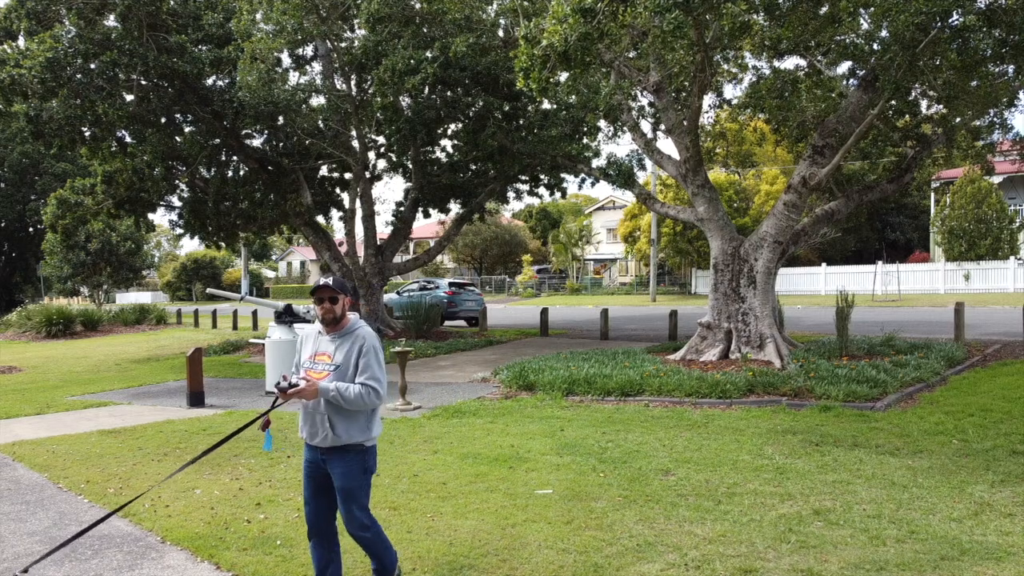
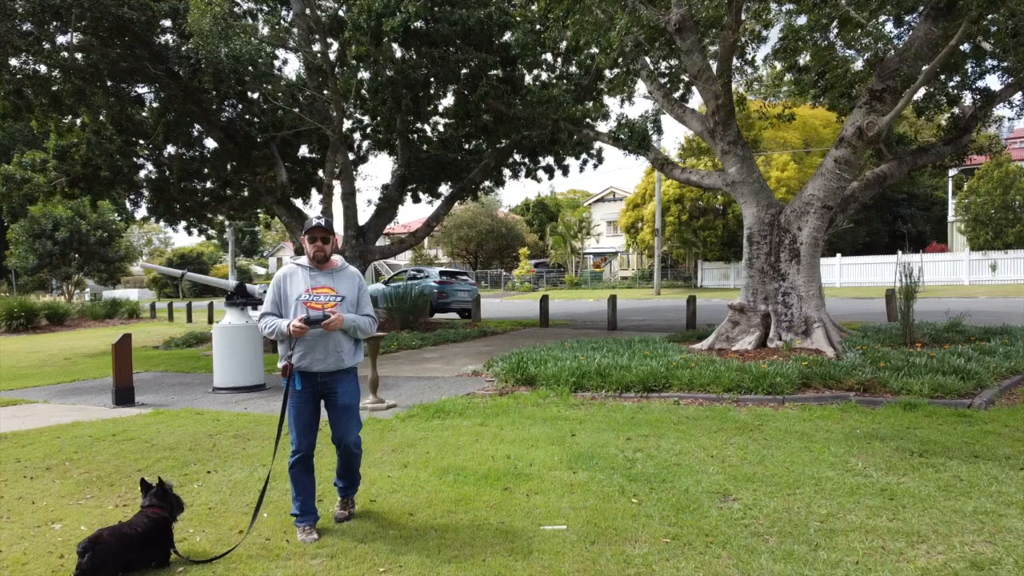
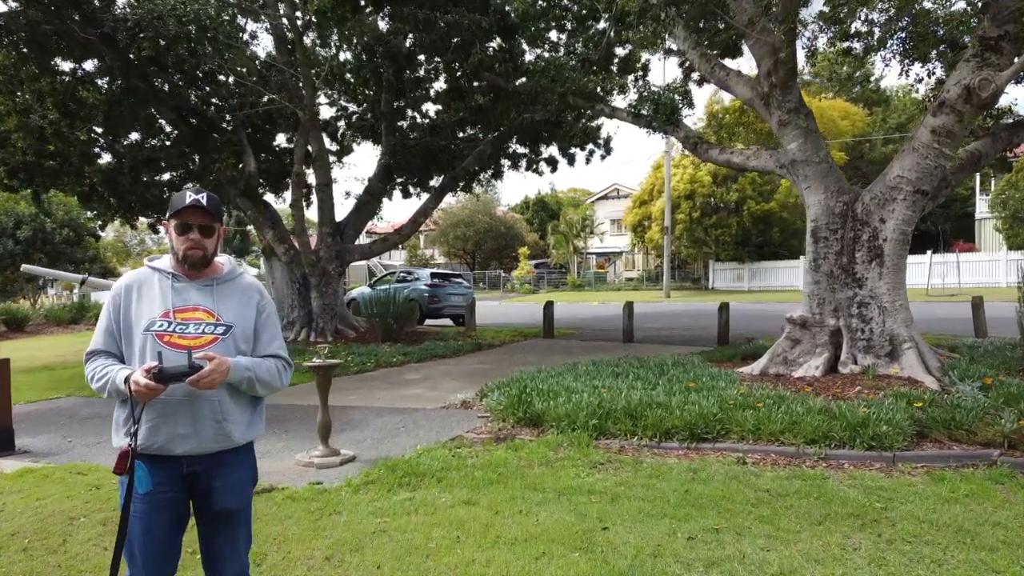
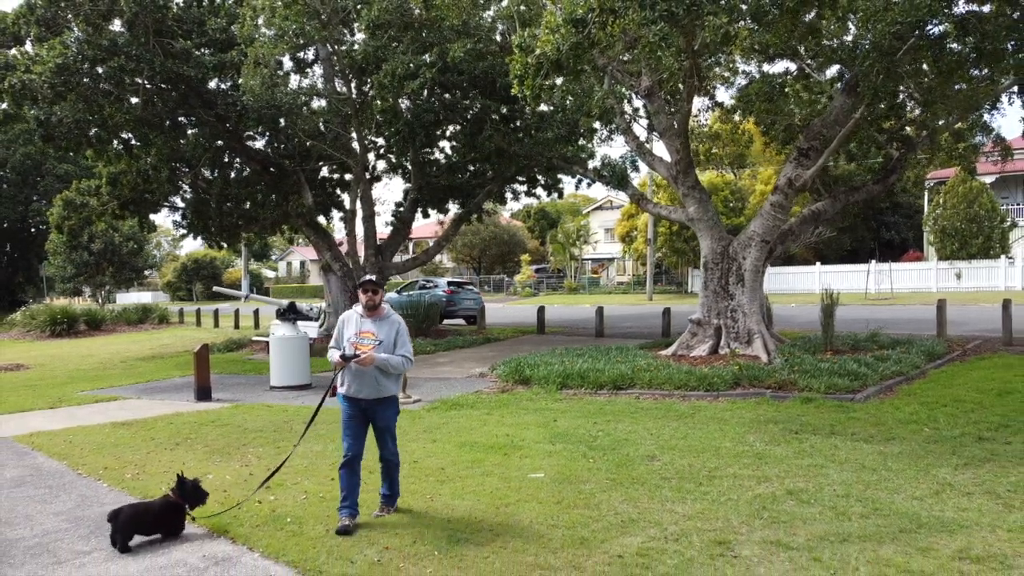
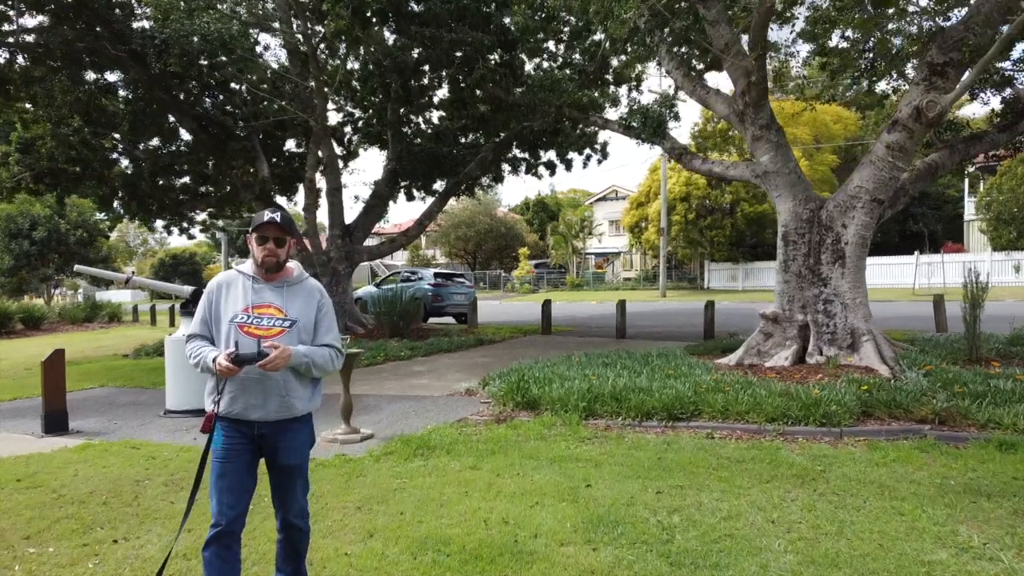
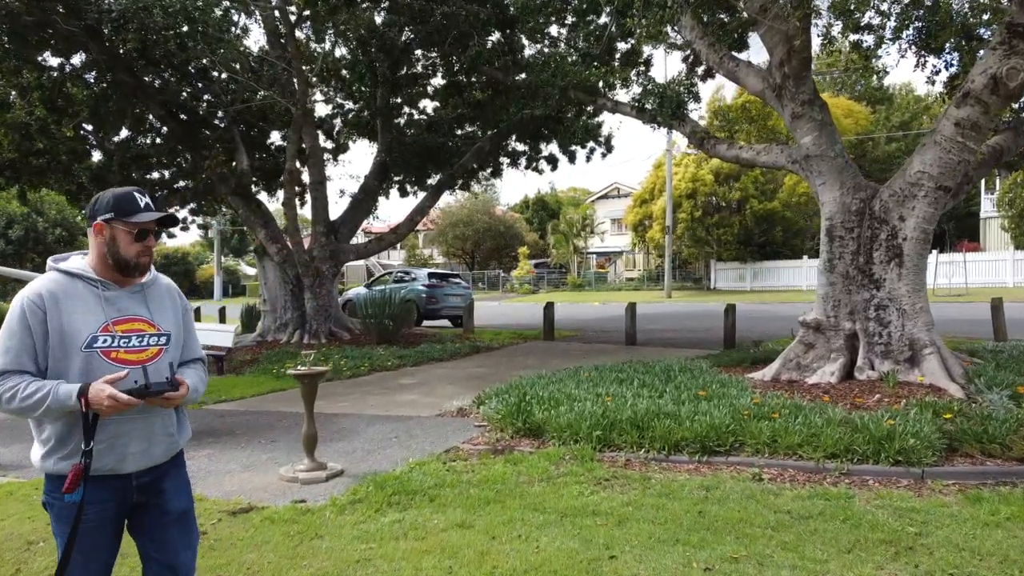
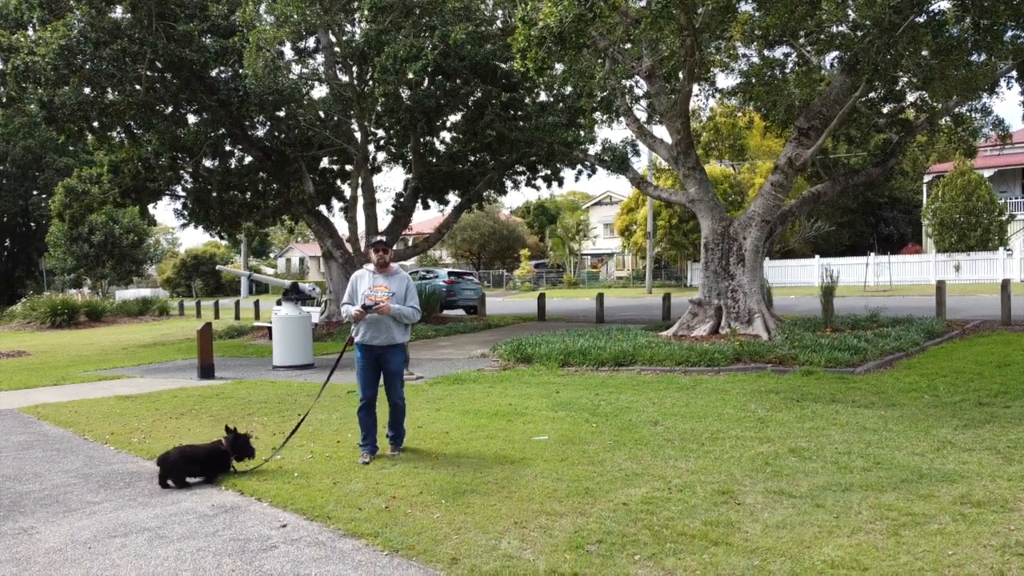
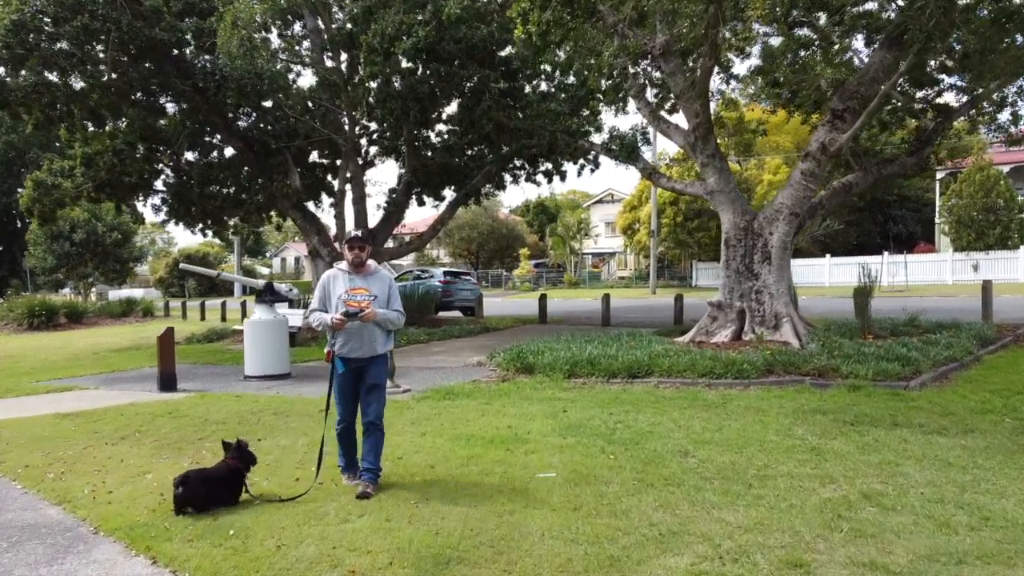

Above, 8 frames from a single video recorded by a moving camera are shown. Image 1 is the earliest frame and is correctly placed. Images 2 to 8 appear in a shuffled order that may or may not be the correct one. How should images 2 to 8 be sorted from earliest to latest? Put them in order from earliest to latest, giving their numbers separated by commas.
4, 7, 8, 2, 5, 3, 6
